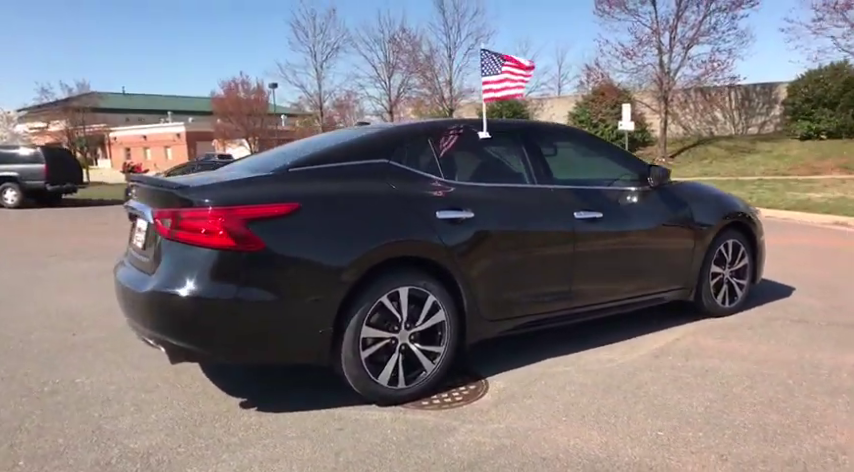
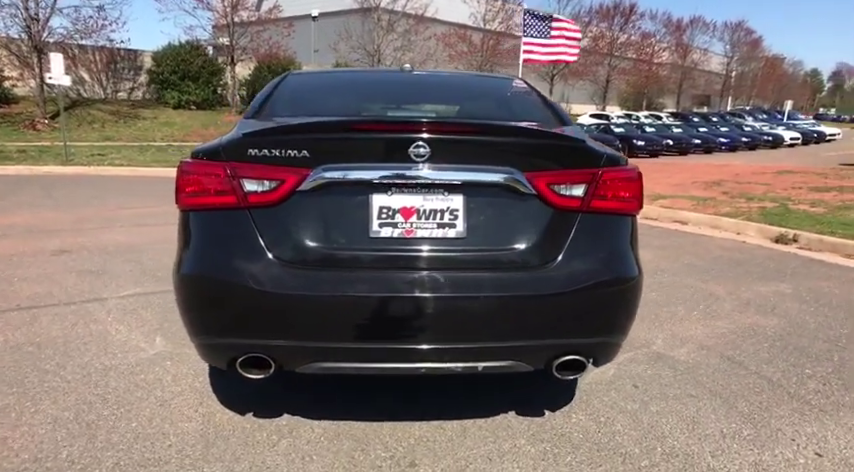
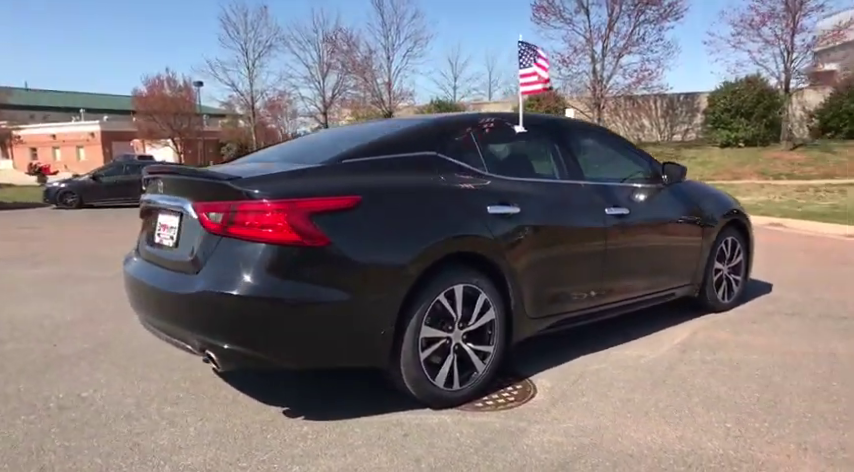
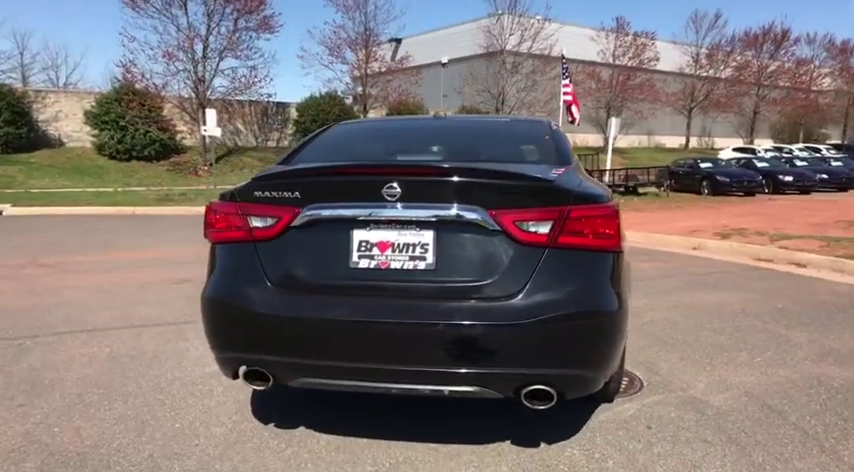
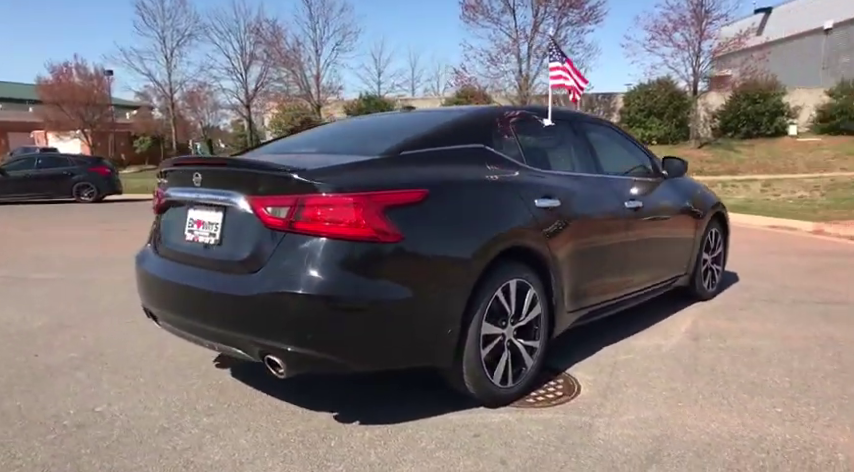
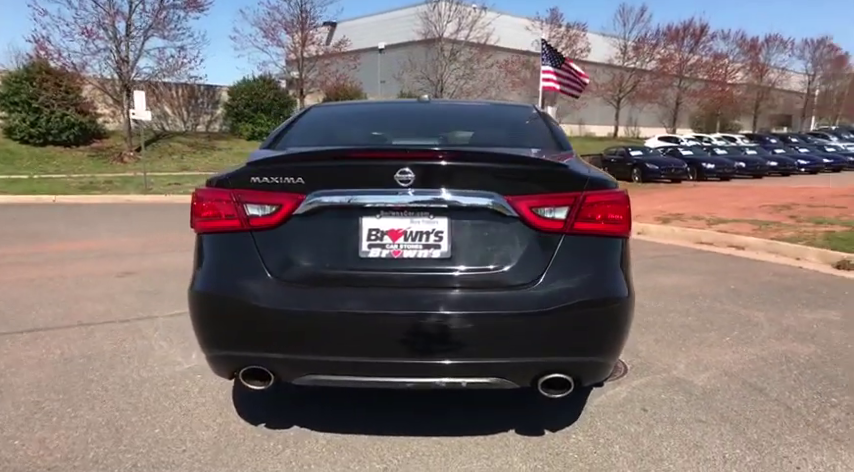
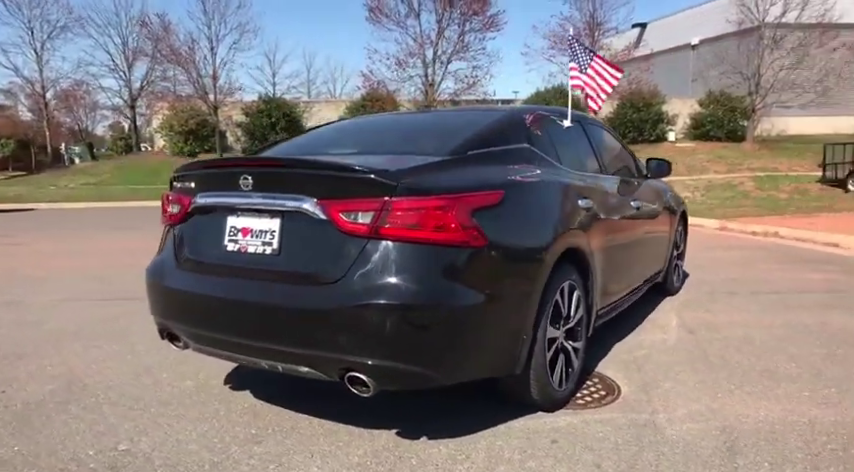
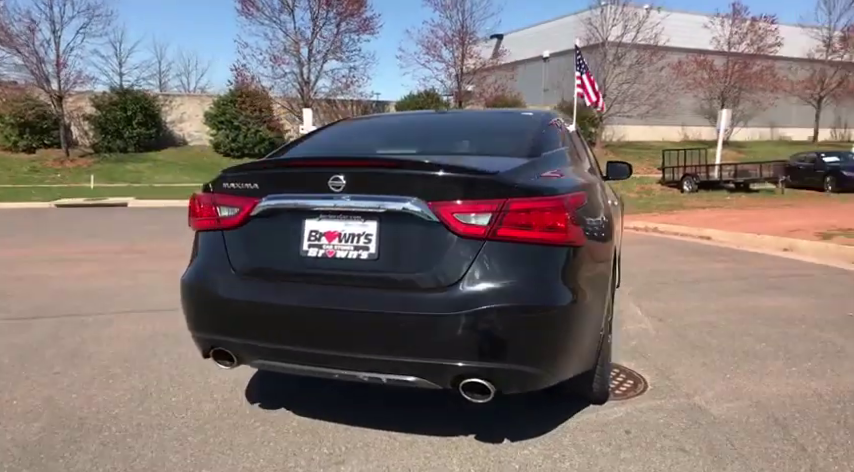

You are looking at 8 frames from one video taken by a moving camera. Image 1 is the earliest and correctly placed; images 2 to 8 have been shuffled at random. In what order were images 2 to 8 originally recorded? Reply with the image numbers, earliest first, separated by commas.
3, 5, 7, 8, 4, 6, 2
